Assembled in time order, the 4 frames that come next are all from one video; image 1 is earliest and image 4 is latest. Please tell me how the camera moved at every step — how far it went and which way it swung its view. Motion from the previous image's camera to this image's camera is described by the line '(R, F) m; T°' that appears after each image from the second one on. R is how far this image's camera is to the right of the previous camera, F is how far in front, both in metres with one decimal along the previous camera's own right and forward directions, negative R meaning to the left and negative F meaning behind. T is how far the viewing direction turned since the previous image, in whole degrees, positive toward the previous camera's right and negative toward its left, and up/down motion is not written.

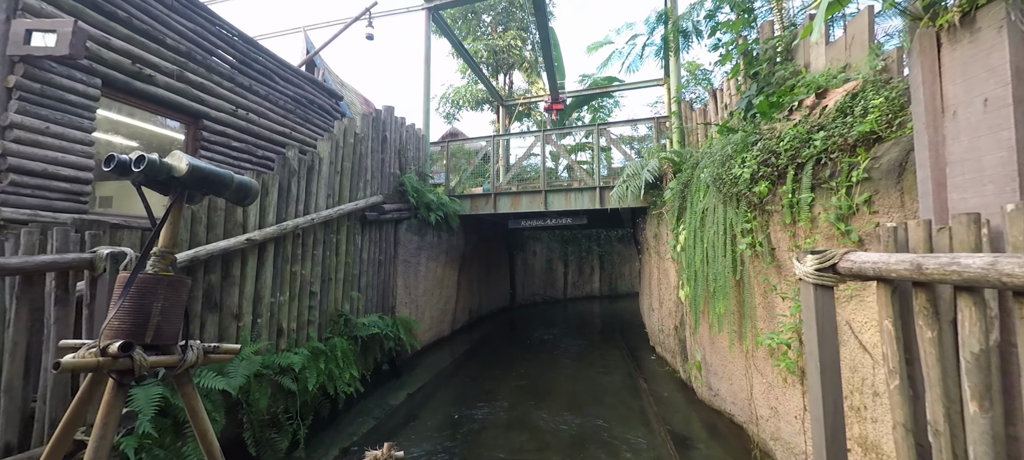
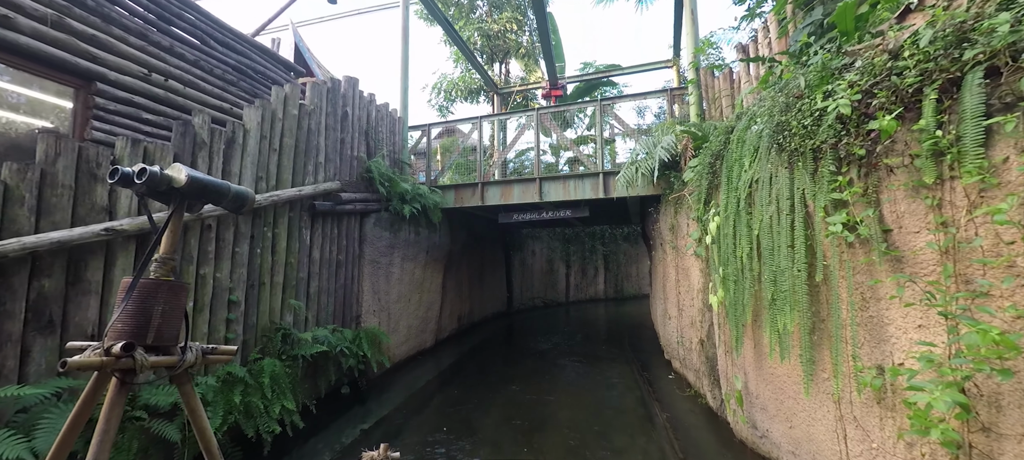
(+0.2, +1.0) m; -1°
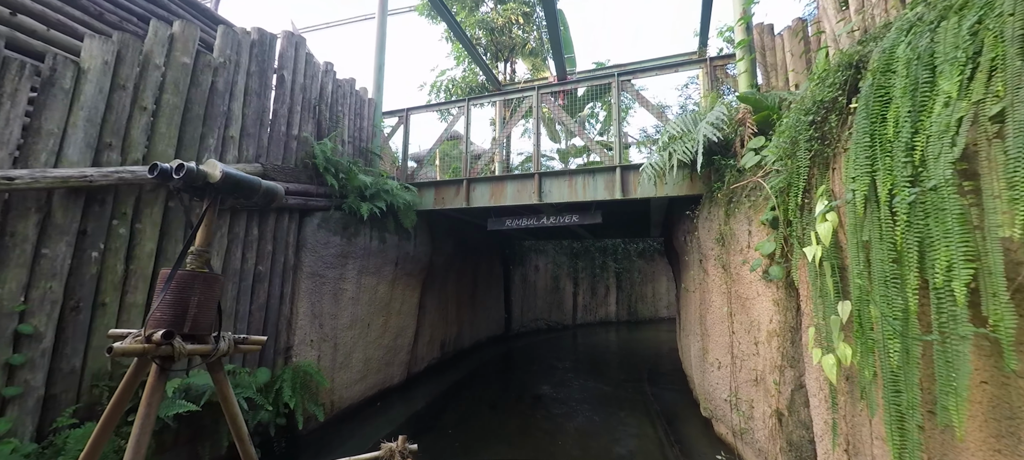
(+0.2, +1.3) m; -2°
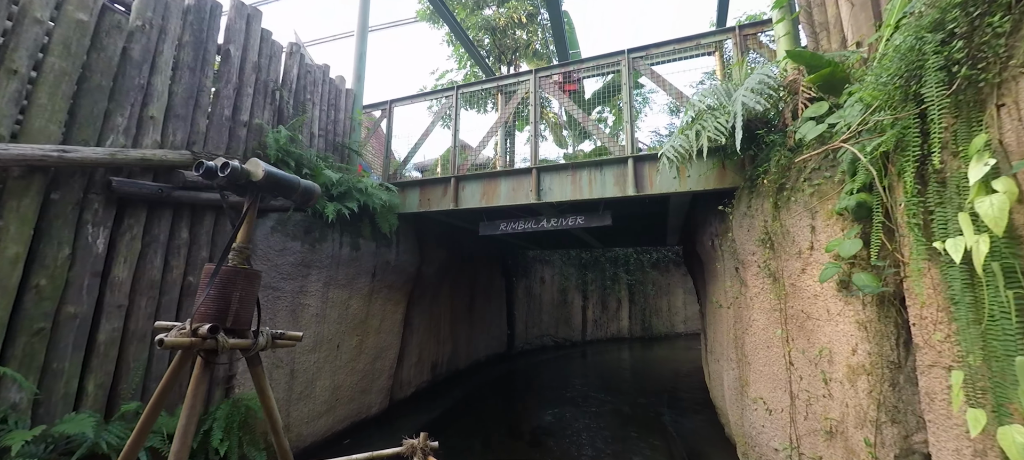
(+0.2, +0.7) m; -2°
